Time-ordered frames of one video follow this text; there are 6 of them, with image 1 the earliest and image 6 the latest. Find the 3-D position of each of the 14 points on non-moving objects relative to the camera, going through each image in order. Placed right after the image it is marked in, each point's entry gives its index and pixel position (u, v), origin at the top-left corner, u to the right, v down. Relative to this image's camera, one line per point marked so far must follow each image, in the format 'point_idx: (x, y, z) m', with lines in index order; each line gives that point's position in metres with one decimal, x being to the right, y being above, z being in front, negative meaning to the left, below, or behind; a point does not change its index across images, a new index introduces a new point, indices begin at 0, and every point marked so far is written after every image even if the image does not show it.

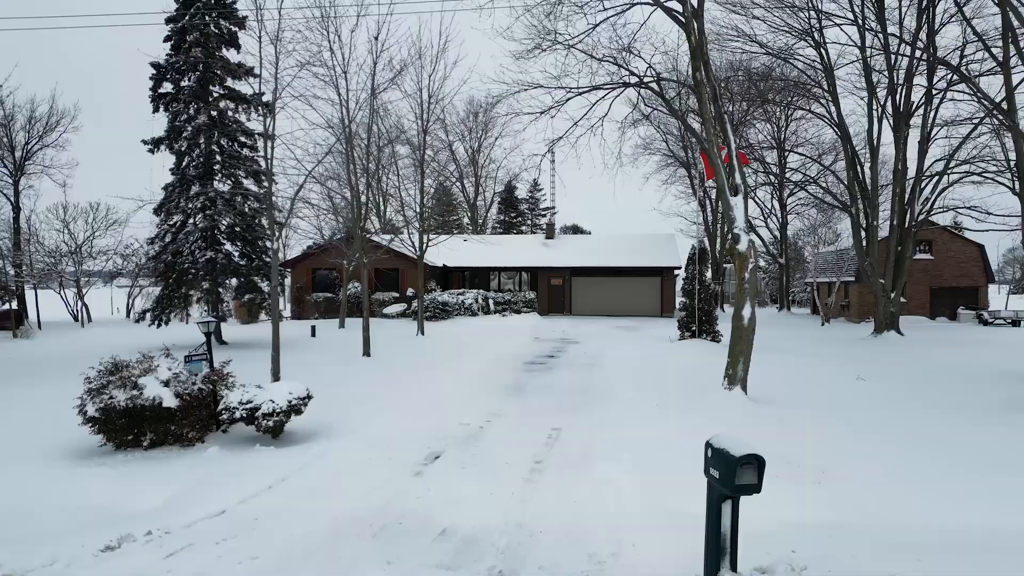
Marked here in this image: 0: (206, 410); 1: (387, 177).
0: (-3.2, -1.3, +6.2) m
1: (-2.9, +2.6, +14.6) m
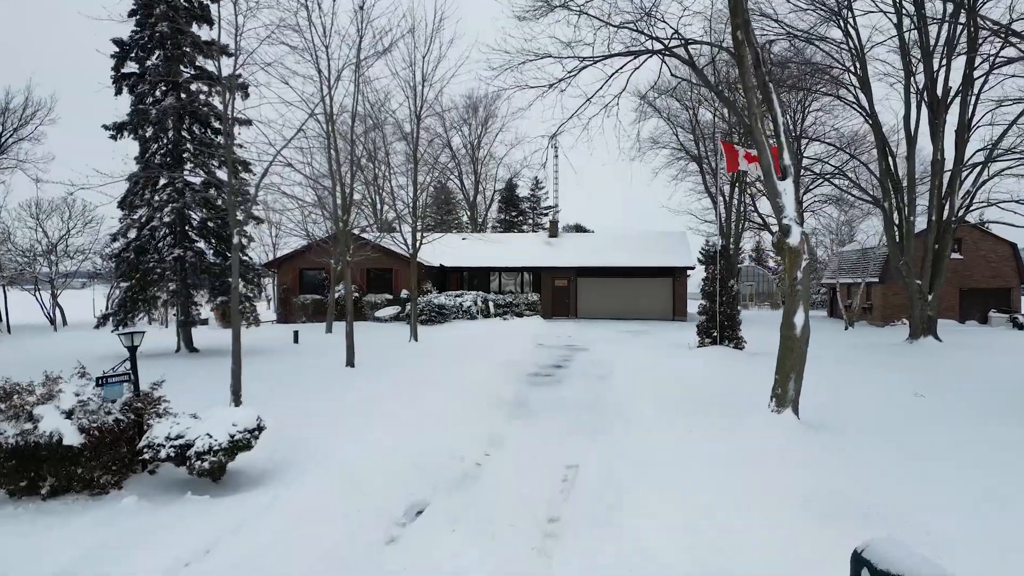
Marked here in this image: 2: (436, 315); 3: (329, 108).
0: (-3.2, -1.3, +4.9) m
1: (-2.9, +2.6, +13.3) m
2: (-2.5, -0.9, +19.5) m
3: (-3.2, +3.2, +10.5) m
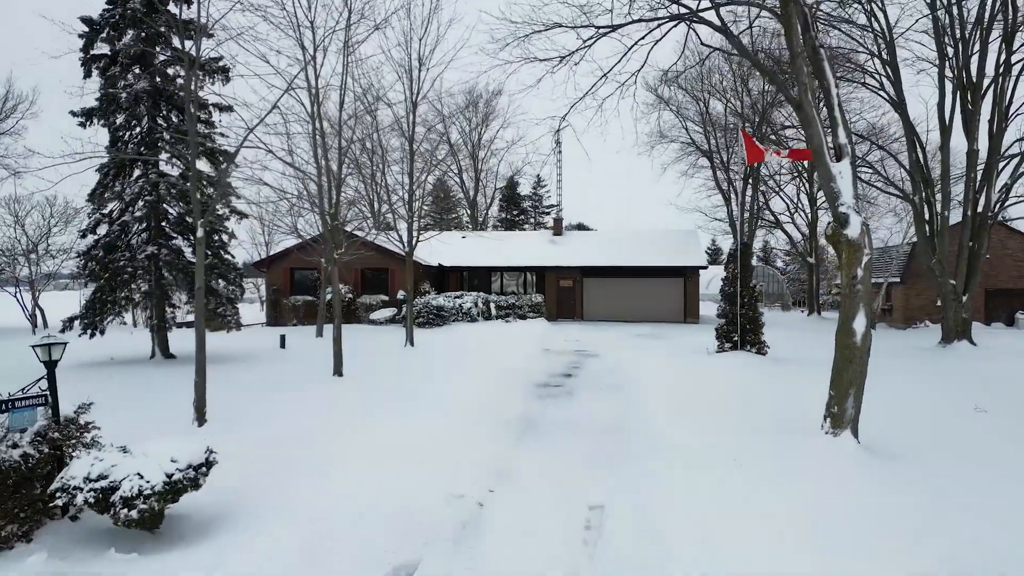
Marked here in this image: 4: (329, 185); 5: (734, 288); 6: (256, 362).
0: (-3.1, -1.3, +3.9) m
1: (-2.8, +2.6, +12.3) m
2: (-2.4, -0.9, +18.5) m
3: (-3.1, +3.2, +9.5) m
4: (-3.4, +1.9, +11.1) m
5: (+4.8, 0.0, +12.8) m
6: (-5.2, -1.5, +12.2) m
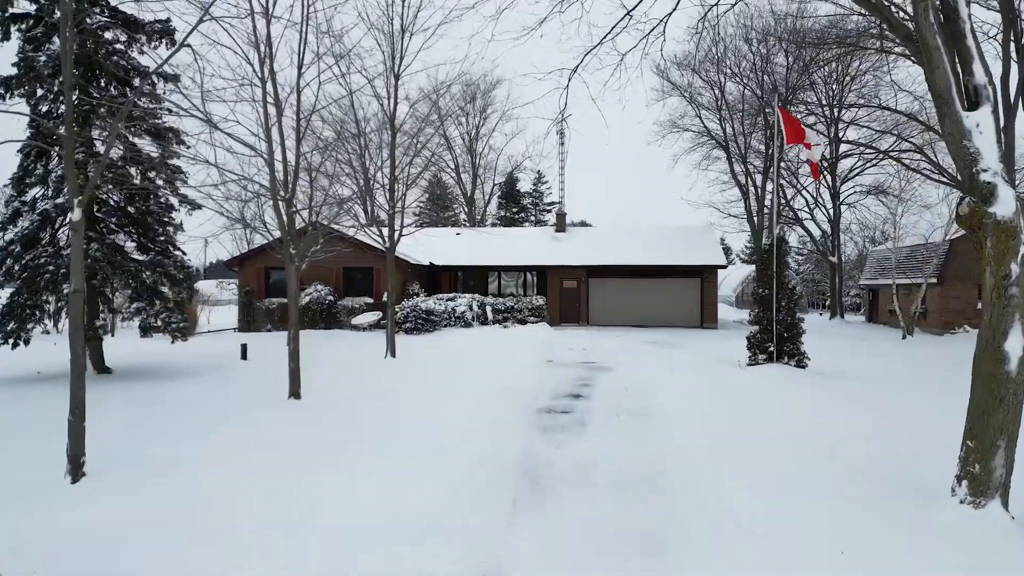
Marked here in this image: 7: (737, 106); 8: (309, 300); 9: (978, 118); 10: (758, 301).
0: (-3.1, -1.3, +2.1) m
1: (-2.8, +2.6, +10.5) m
2: (-2.5, -1.0, +16.8) m
3: (-3.2, +3.1, +7.7) m
4: (-3.4, +1.8, +9.3) m
5: (+4.8, 0.0, +11.0) m
6: (-5.3, -1.5, +10.5) m
7: (+7.5, +6.1, +19.9) m
8: (-6.0, -0.3, +17.3) m
9: (+3.1, +1.1, +4.0) m
10: (+4.6, -0.2, +11.2) m
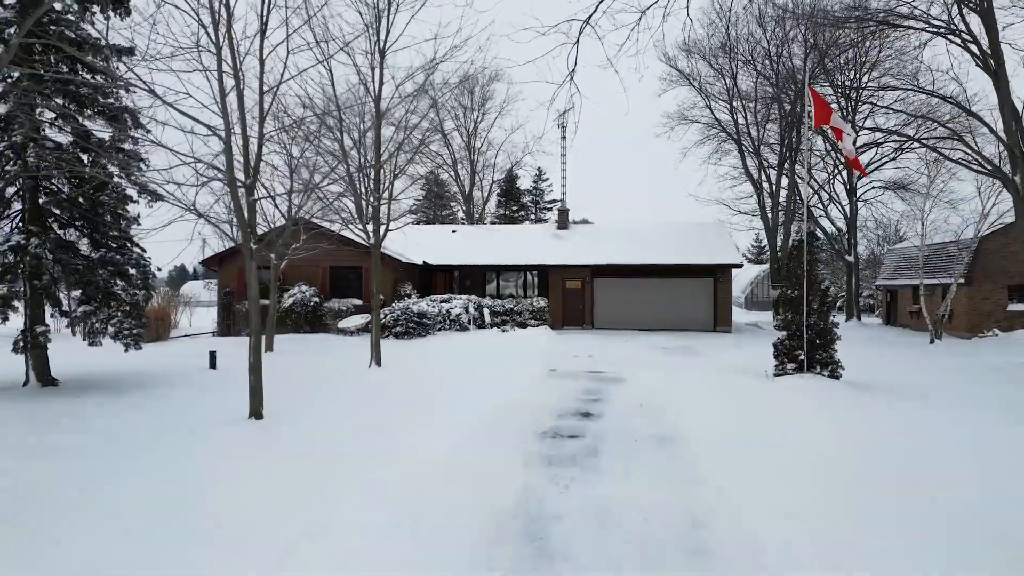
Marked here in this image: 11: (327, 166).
0: (-3.2, -1.4, +1.0) m
1: (-2.8, +2.6, +9.4) m
2: (-2.5, -1.0, +15.6) m
3: (-3.2, +3.1, +6.6) m
4: (-3.5, +1.8, +8.2) m
5: (+4.8, -0.1, +9.9) m
6: (-5.3, -1.6, +9.3) m
7: (+7.5, +6.1, +18.8) m
8: (-6.0, -0.4, +16.1) m
9: (+3.1, +1.1, +2.9) m
10: (+4.6, -0.3, +10.1) m
11: (-3.0, +2.0, +9.4) m
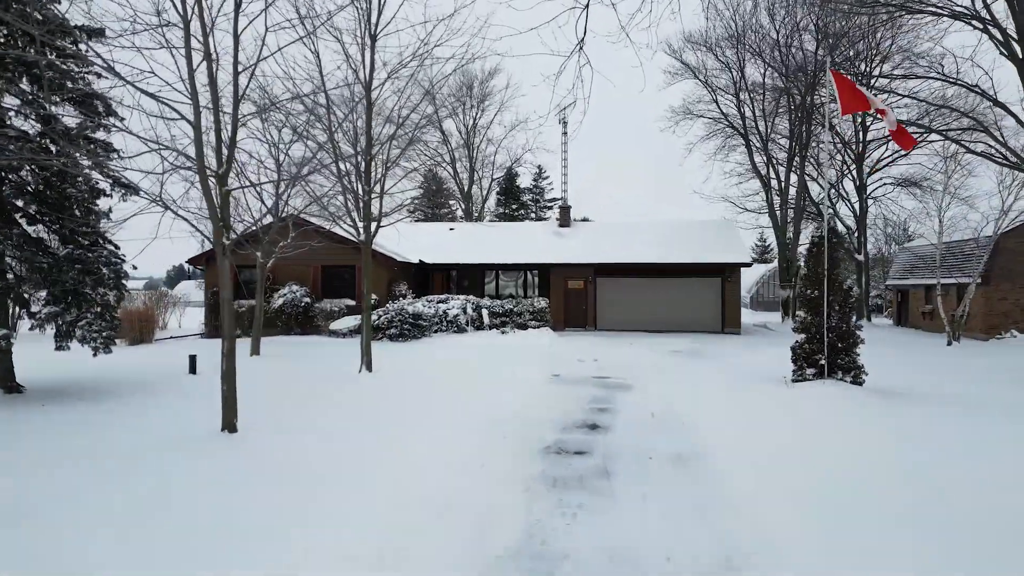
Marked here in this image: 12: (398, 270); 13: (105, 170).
0: (-3.2, -1.4, +0.4) m
1: (-2.8, +2.6, +8.8) m
2: (-2.5, -1.0, +15.0) m
3: (-3.2, +3.1, +6.0) m
4: (-3.5, +1.8, +7.6) m
5: (+4.8, -0.1, +9.3) m
6: (-5.3, -1.6, +8.7) m
7: (+7.5, +6.1, +18.1) m
8: (-6.0, -0.3, +15.5) m
9: (+3.1, +1.1, +2.3) m
10: (+4.6, -0.3, +9.5) m
11: (-3.0, +2.0, +8.8) m
12: (-3.6, +0.6, +18.8) m
13: (-5.6, +1.6, +8.1) m
